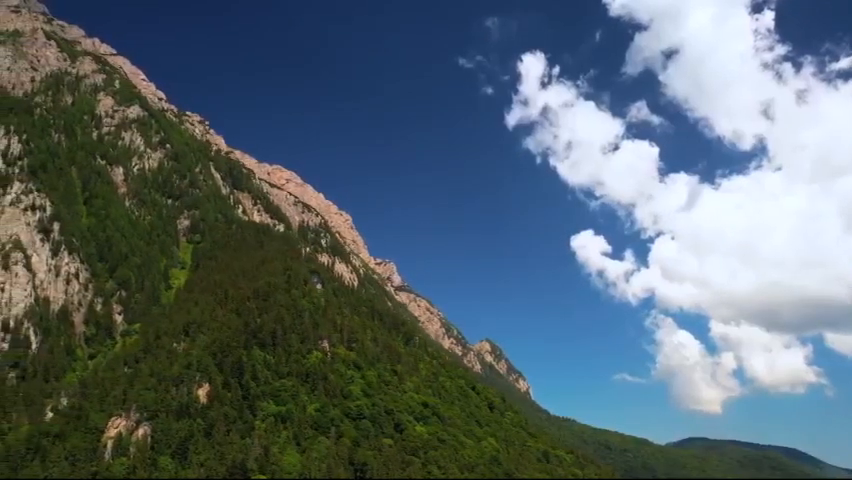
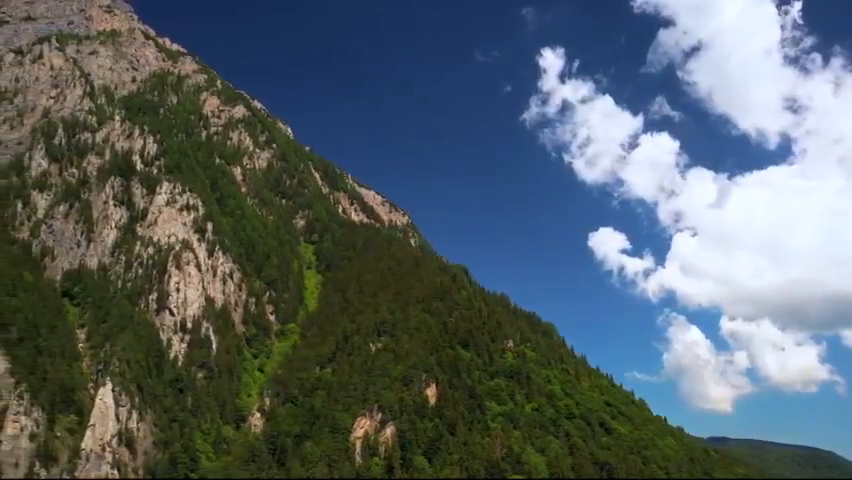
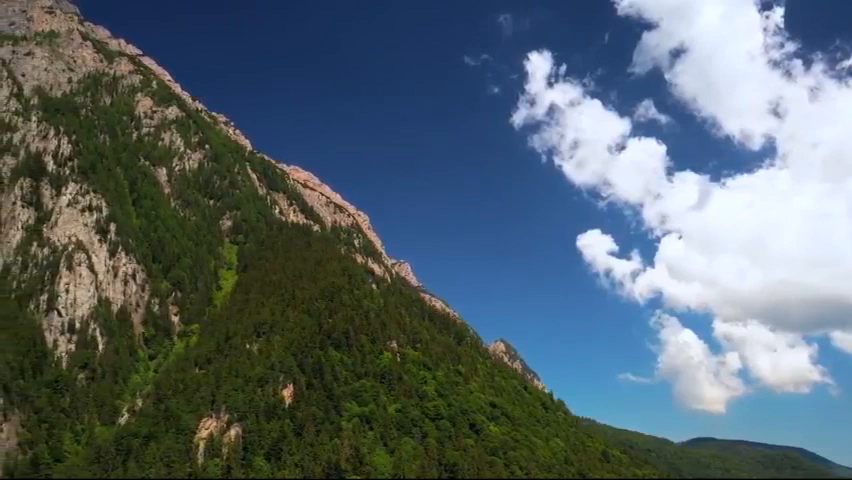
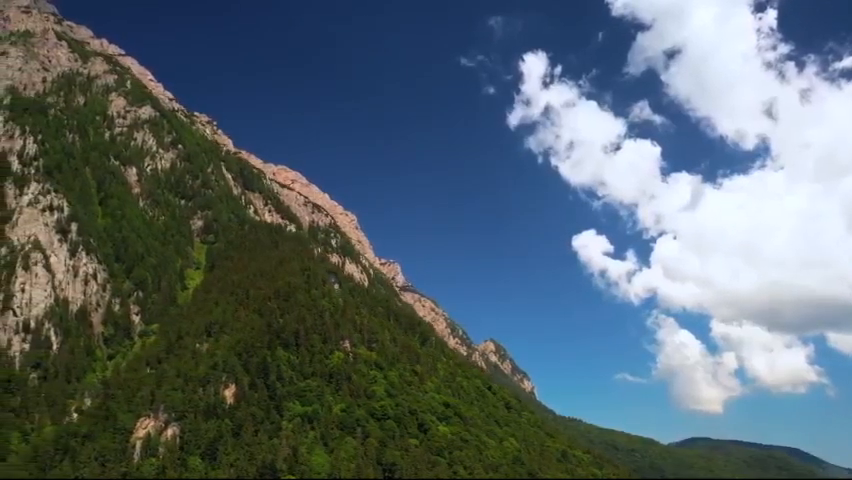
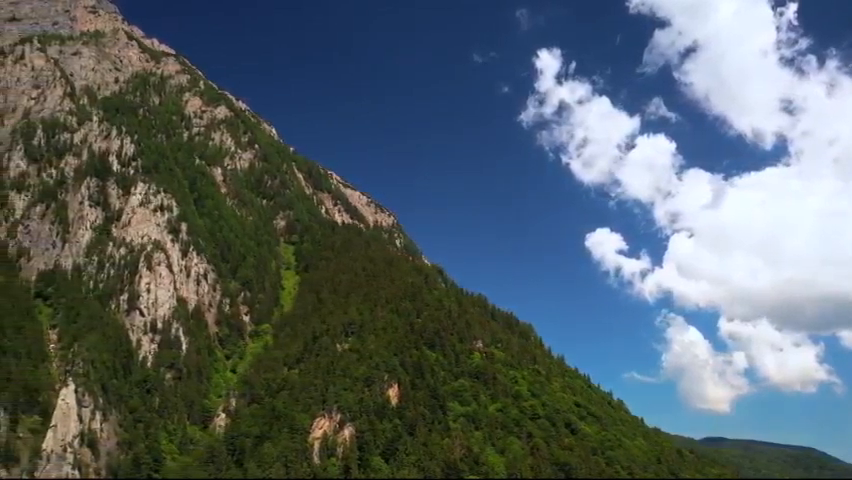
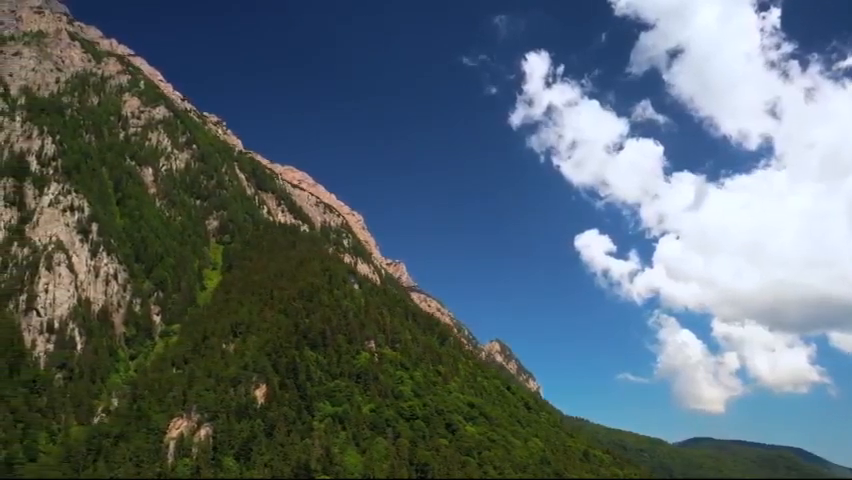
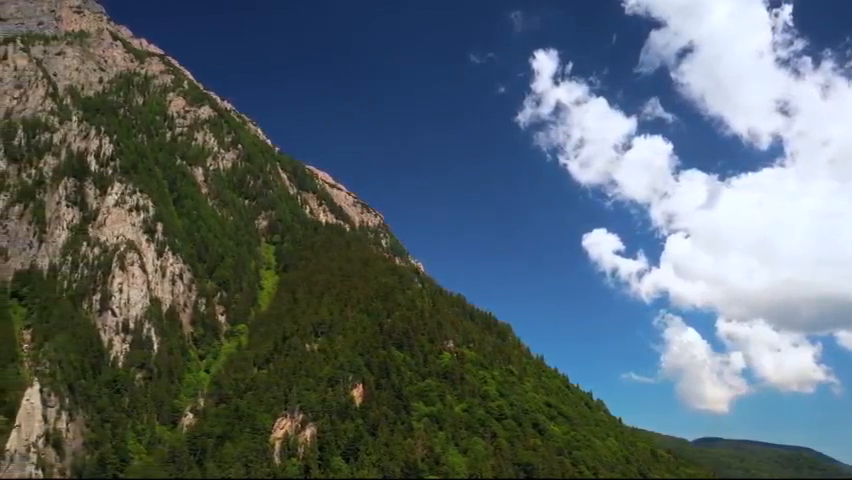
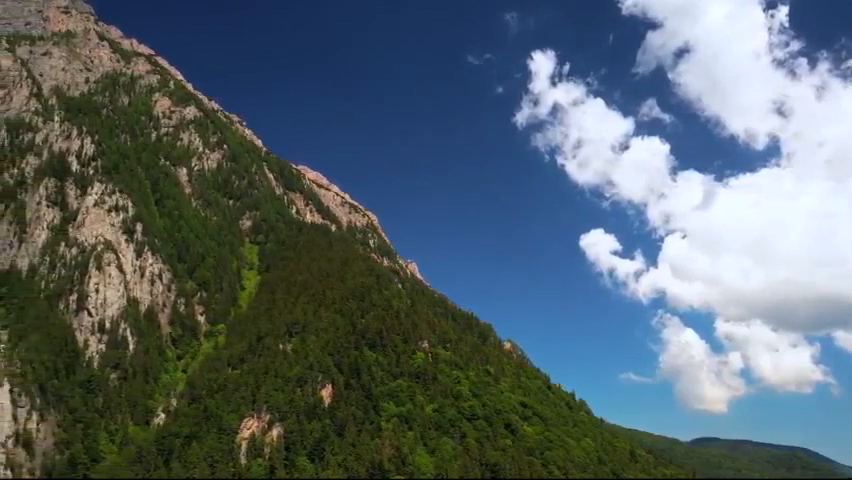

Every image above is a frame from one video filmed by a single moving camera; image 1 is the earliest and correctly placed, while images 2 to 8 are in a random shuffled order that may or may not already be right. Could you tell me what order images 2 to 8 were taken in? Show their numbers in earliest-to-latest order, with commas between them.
4, 6, 3, 8, 7, 5, 2
